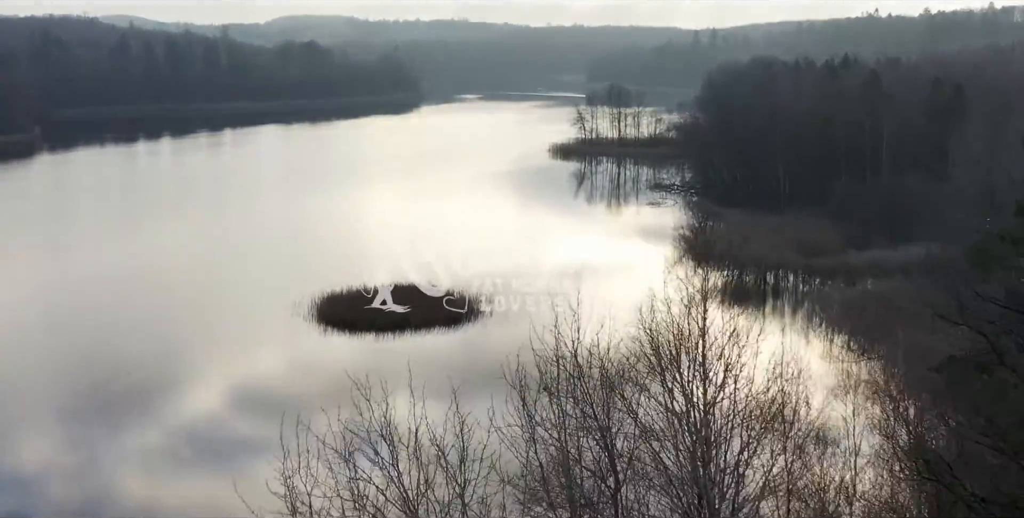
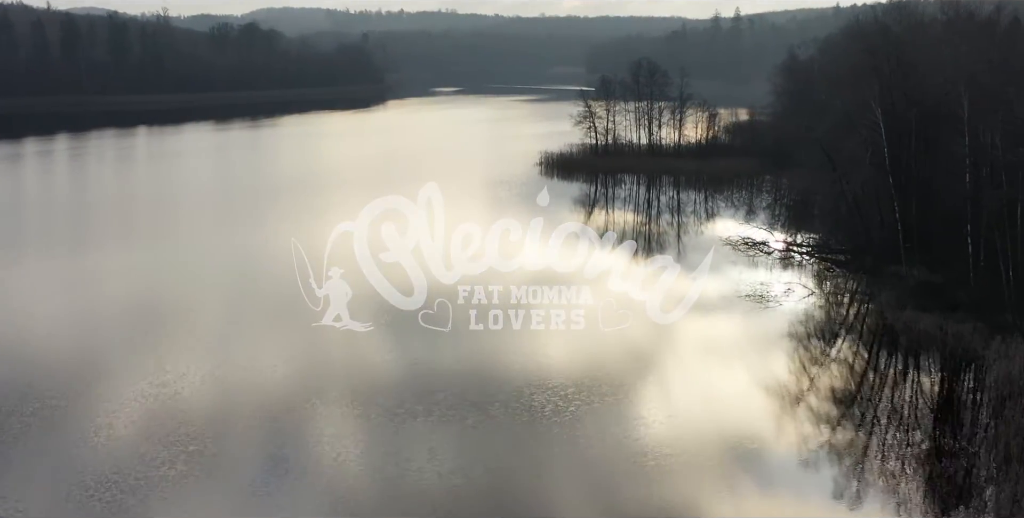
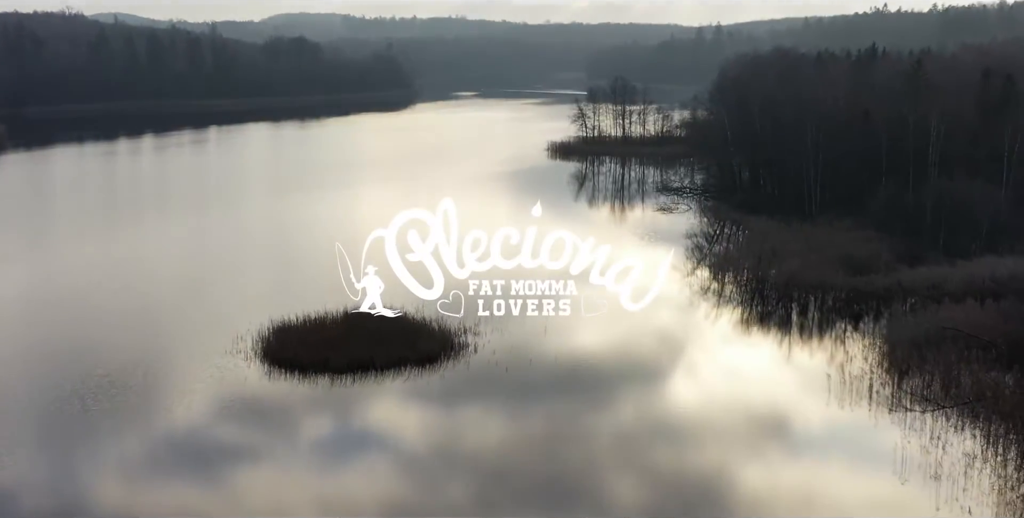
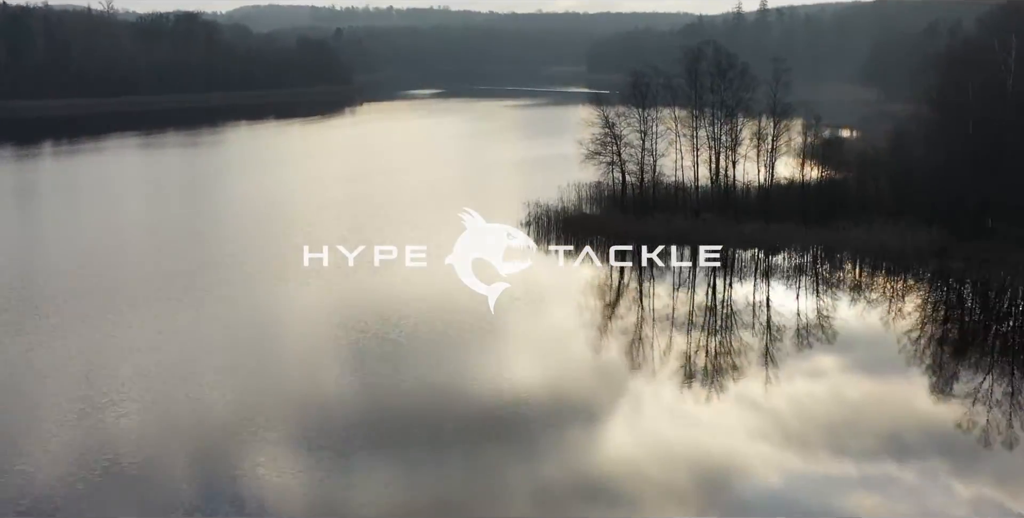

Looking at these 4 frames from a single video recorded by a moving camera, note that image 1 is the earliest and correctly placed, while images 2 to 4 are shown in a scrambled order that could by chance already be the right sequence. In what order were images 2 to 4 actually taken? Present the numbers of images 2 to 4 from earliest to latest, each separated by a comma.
3, 2, 4
